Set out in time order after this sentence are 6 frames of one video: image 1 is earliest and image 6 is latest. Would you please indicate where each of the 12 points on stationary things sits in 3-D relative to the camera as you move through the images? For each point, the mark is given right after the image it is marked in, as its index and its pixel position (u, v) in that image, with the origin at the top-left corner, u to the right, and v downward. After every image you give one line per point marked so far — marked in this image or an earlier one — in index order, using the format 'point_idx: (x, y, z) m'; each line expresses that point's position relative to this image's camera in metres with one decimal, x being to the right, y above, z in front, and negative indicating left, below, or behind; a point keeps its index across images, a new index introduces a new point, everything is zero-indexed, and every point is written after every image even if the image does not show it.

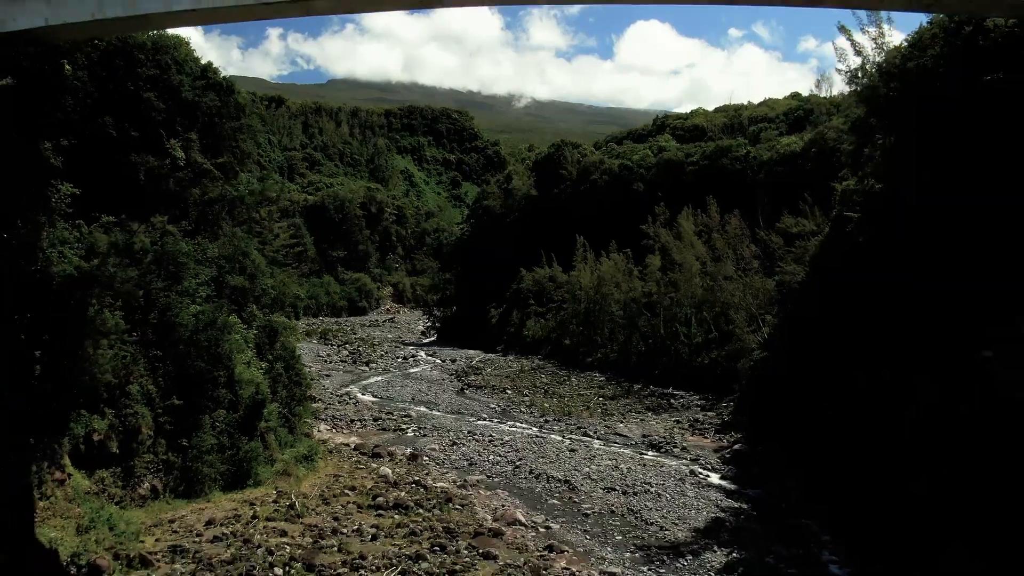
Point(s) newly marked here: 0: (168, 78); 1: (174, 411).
0: (-4.9, +3.0, +12.2) m
1: (-4.7, -1.7, +11.8) m
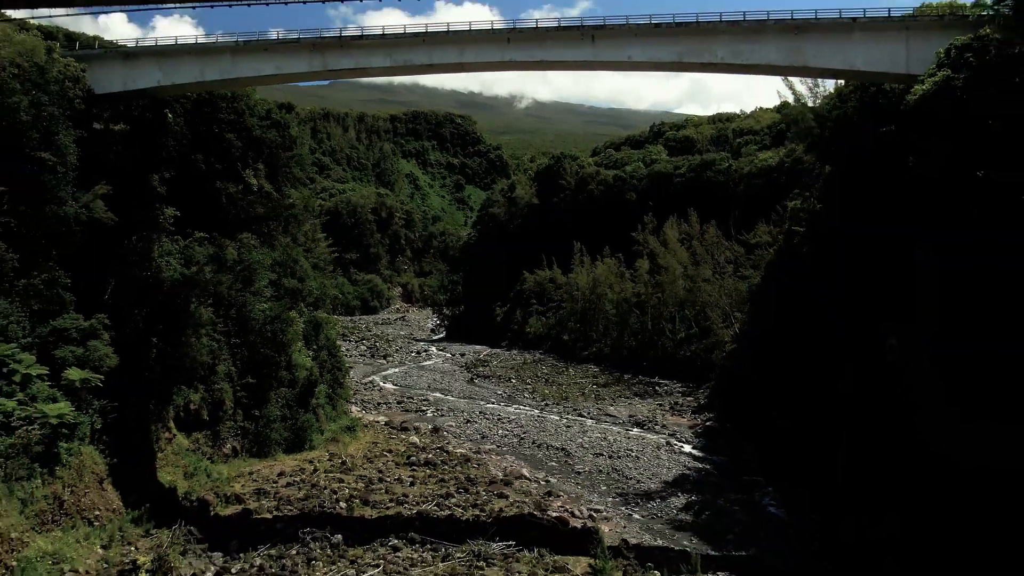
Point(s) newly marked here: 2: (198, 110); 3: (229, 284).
0: (-4.8, +3.0, +15.1) m
1: (-4.6, -1.7, +14.7) m
2: (-5.4, +3.0, +14.4) m
3: (-4.7, 0.0, +14.1) m
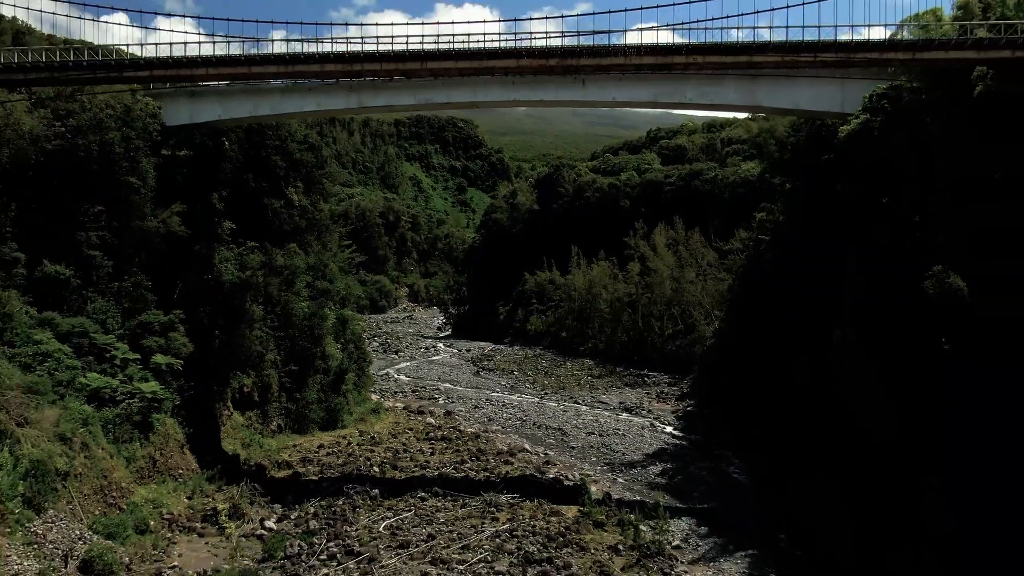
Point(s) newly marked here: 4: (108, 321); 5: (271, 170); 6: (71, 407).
0: (-4.7, +3.0, +17.5) m
1: (-4.5, -1.7, +17.1) m
2: (-5.3, +3.0, +16.9) m
3: (-4.6, 0.0, +16.6) m
4: (-6.4, -0.5, +13.2) m
5: (-4.9, +2.4, +17.1) m
6: (-6.1, -1.6, +11.5) m
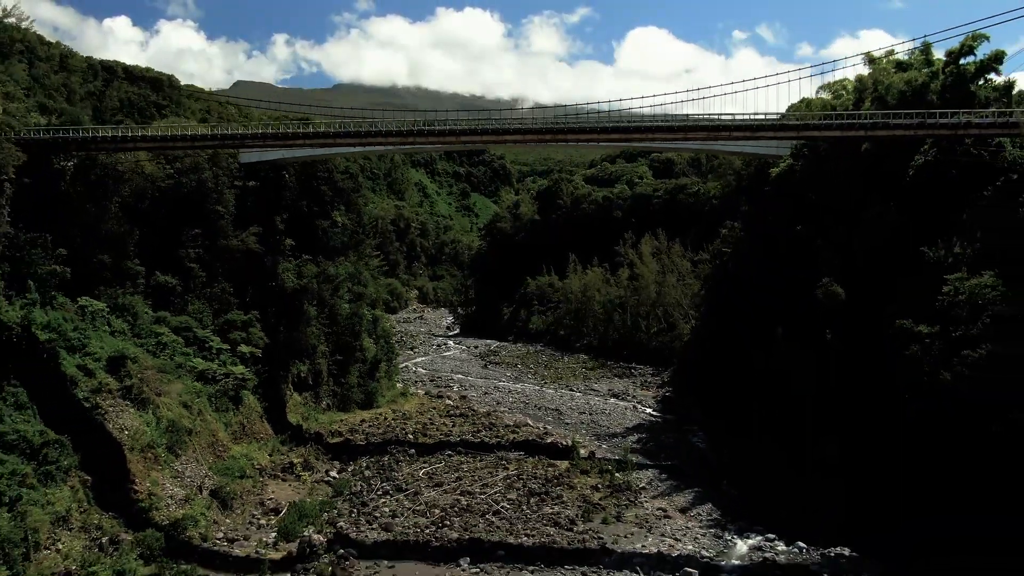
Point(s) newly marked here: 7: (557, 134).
0: (-4.5, +2.9, +21.3) m
1: (-4.4, -1.8, +20.9) m
2: (-5.2, +2.9, +20.7) m
3: (-4.5, -0.1, +20.4) m
4: (-6.3, -0.6, +16.9) m
5: (-4.8, +2.3, +20.9) m
6: (-5.9, -1.7, +15.3) m
7: (+0.9, +3.2, +18.3) m
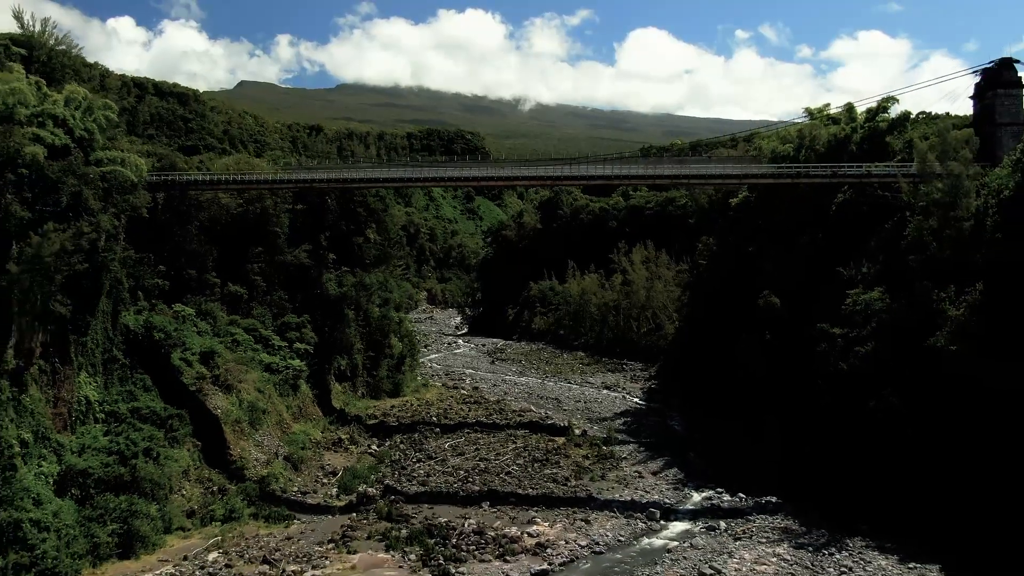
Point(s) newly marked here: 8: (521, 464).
0: (-4.4, +2.7, +25.0) m
1: (-4.2, -2.0, +24.6) m
2: (-5.0, +2.7, +24.4) m
3: (-4.3, -0.3, +24.1) m
4: (-6.1, -0.8, +20.7) m
5: (-4.6, +2.1, +24.6) m
6: (-5.8, -1.9, +19.0) m
7: (+1.1, +3.0, +22.0) m
8: (+0.2, -3.7, +17.4) m
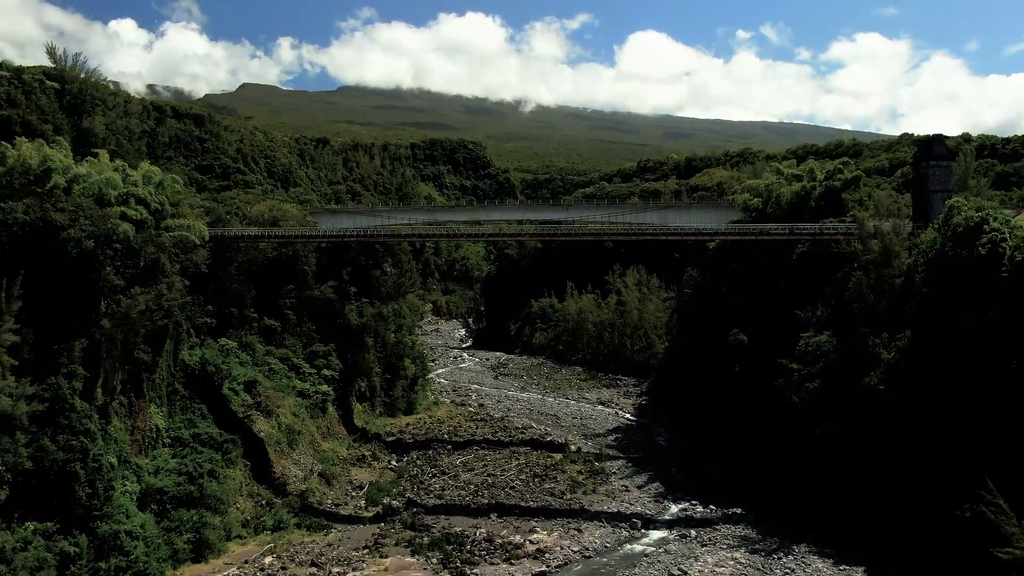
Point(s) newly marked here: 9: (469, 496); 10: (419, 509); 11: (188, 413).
0: (-4.3, +1.7, +27.7) m
1: (-4.1, -3.0, +27.2) m
2: (-4.9, +1.8, +27.0) m
3: (-4.2, -1.2, +26.7) m
4: (-6.0, -1.7, +23.3) m
5: (-4.5, +1.2, +27.3) m
6: (-5.7, -2.8, +21.7) m
7: (+1.2, +2.1, +24.6) m
8: (+0.3, -4.6, +20.0) m
9: (-1.0, -4.7, +18.9) m
10: (-2.0, -4.8, +18.1) m
11: (-7.0, -2.7, +18.2) m
